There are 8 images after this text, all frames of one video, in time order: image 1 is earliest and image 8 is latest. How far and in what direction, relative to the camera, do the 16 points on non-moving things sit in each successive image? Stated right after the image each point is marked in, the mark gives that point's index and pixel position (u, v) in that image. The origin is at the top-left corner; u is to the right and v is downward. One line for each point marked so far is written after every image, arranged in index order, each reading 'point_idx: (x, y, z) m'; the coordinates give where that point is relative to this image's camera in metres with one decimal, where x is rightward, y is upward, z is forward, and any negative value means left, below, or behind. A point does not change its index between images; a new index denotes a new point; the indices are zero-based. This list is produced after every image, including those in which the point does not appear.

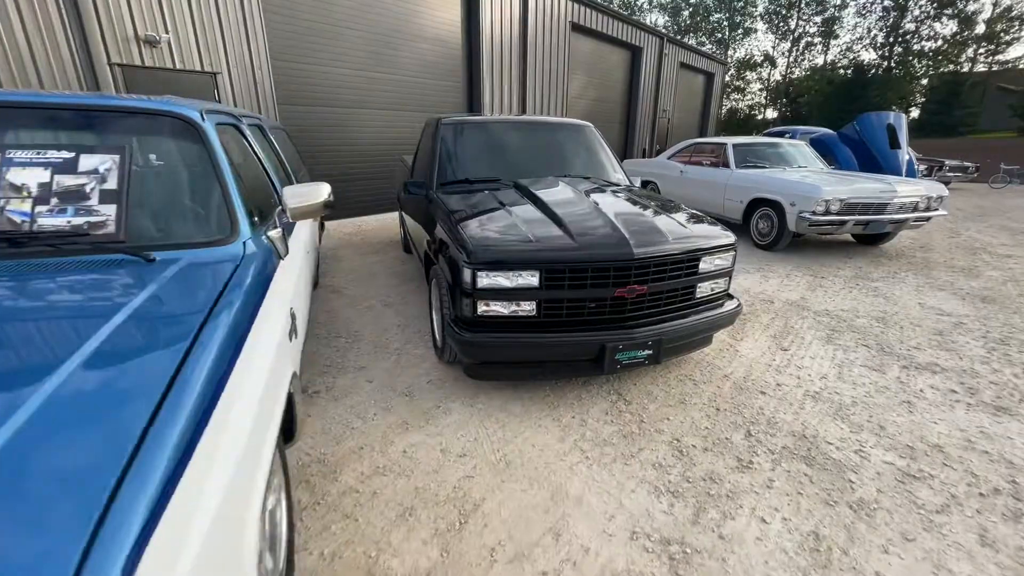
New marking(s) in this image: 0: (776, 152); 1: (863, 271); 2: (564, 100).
0: (+3.8, +1.9, +6.7) m
1: (+3.5, +0.2, +4.6) m
2: (+1.2, +4.5, +11.0) m
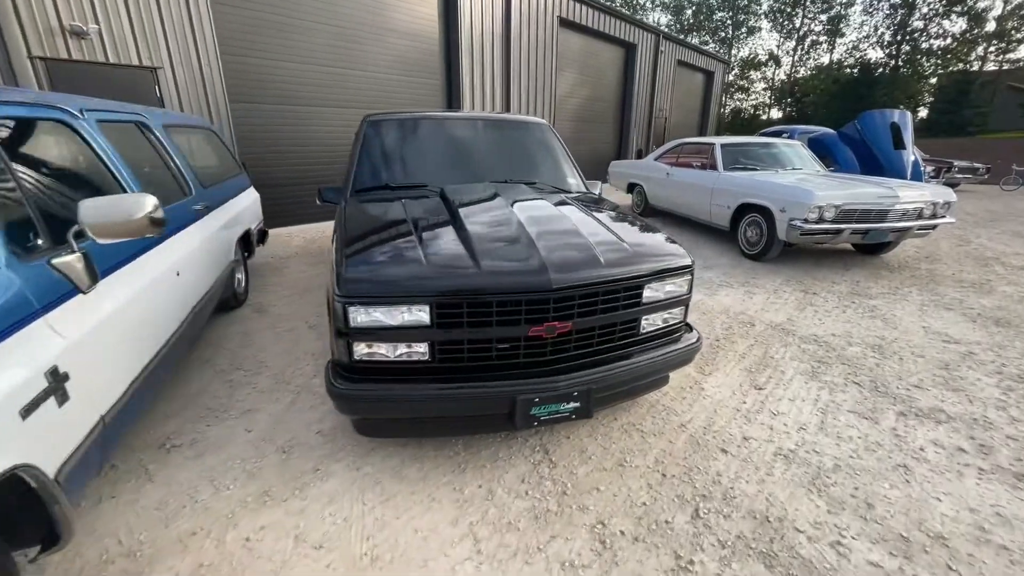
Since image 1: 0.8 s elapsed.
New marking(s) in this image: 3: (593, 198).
0: (+3.4, +1.8, +6.2) m
1: (+3.1, 0.0, +4.1) m
2: (+0.9, +4.3, +10.5) m
3: (+0.5, +0.6, +3.0) m
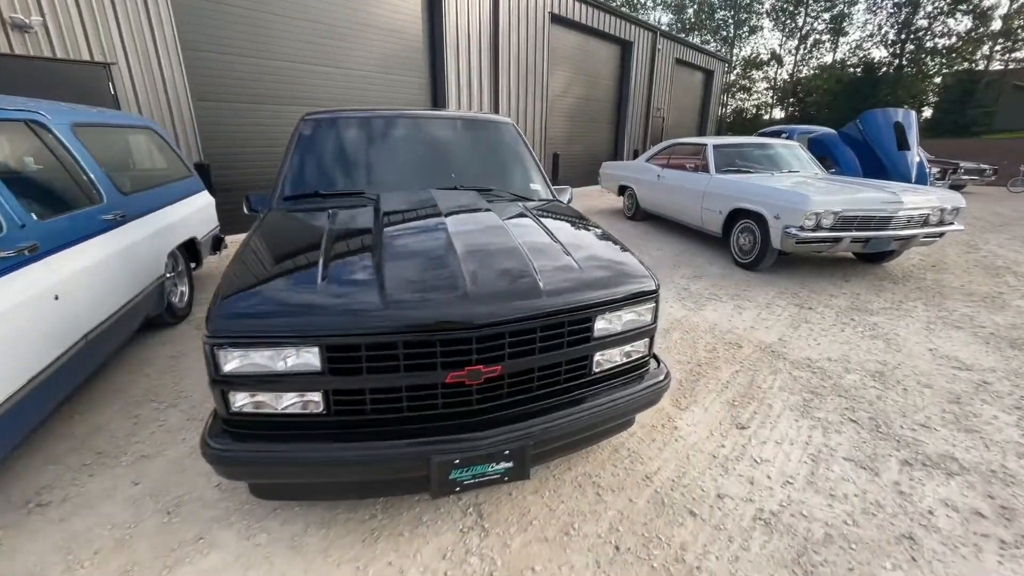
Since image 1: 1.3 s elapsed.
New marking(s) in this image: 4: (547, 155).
0: (+3.2, +1.7, +5.8) m
1: (+2.8, -0.1, +3.8) m
2: (+0.7, +4.2, +10.2) m
3: (+0.3, +0.5, +2.7) m
4: (+0.8, +3.1, +10.6) m
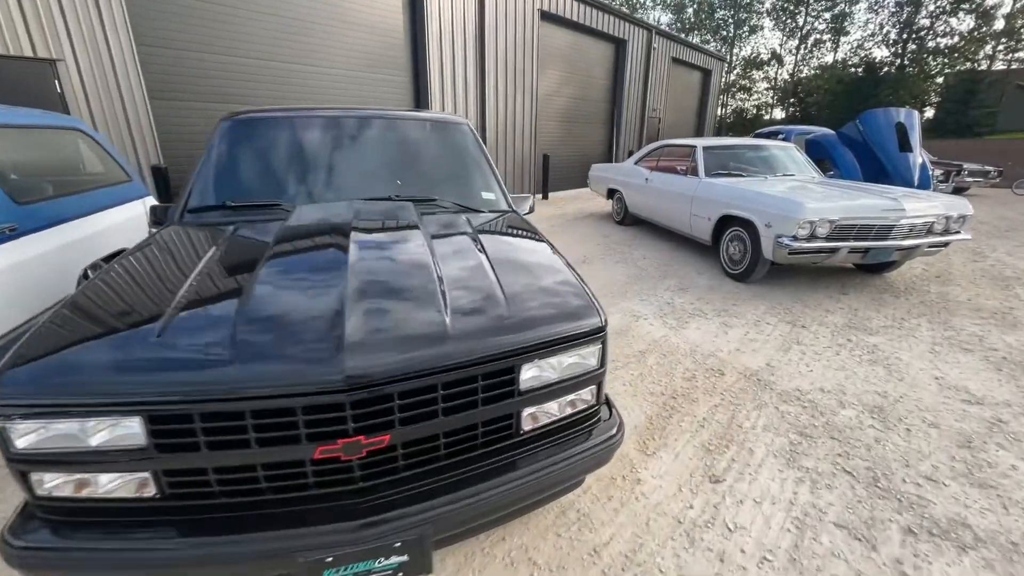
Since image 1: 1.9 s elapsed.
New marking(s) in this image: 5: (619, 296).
0: (+2.9, +1.5, +5.5) m
1: (+2.6, -0.2, +3.5) m
2: (+0.5, +4.1, +9.9) m
3: (0.0, +0.4, +2.3) m
4: (+0.5, +2.9, +10.3) m
5: (+0.9, -0.1, +4.0) m
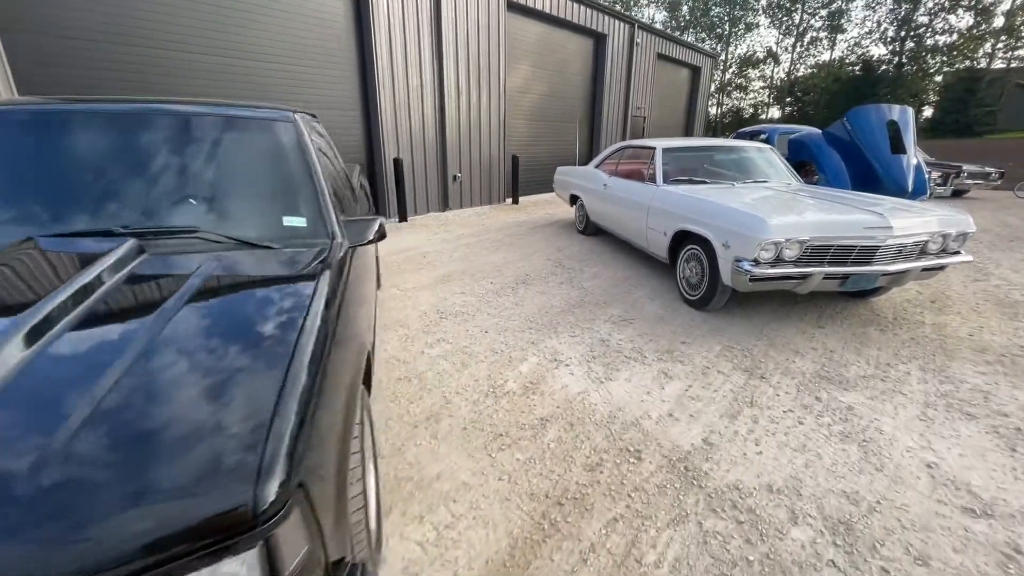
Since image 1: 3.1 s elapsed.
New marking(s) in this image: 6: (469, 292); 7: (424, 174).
0: (+2.3, +1.3, +4.8) m
1: (+1.9, -0.4, +2.8) m
2: (-0.2, +3.9, +9.2) m
3: (-0.6, +0.1, +1.7) m
4: (-0.1, +2.7, +9.6) m
5: (+0.2, -0.3, +3.3) m
6: (-0.4, 0.0, +4.0) m
7: (-1.6, +2.0, +8.1) m
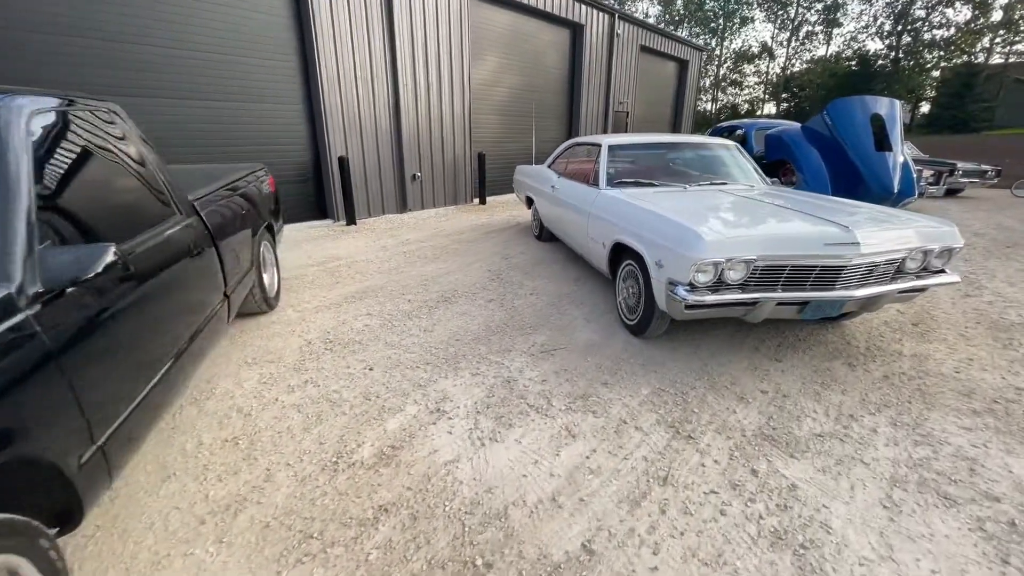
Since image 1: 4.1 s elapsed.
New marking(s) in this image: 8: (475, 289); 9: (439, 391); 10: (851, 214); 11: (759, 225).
0: (+1.6, +1.2, +4.3) m
1: (+1.3, -0.6, +2.2) m
2: (-0.9, +3.7, +8.6) m
3: (-1.3, 0.0, +1.1) m
4: (-0.8, +2.6, +9.1) m
5: (-0.4, -0.4, +2.7) m
6: (-1.0, -0.2, +3.4) m
7: (-2.2, +1.9, +7.6) m
8: (-0.3, 0.0, +3.9) m
9: (-0.4, -0.5, +2.4) m
10: (+2.2, +0.5, +2.9) m
11: (+1.4, +0.4, +2.6) m
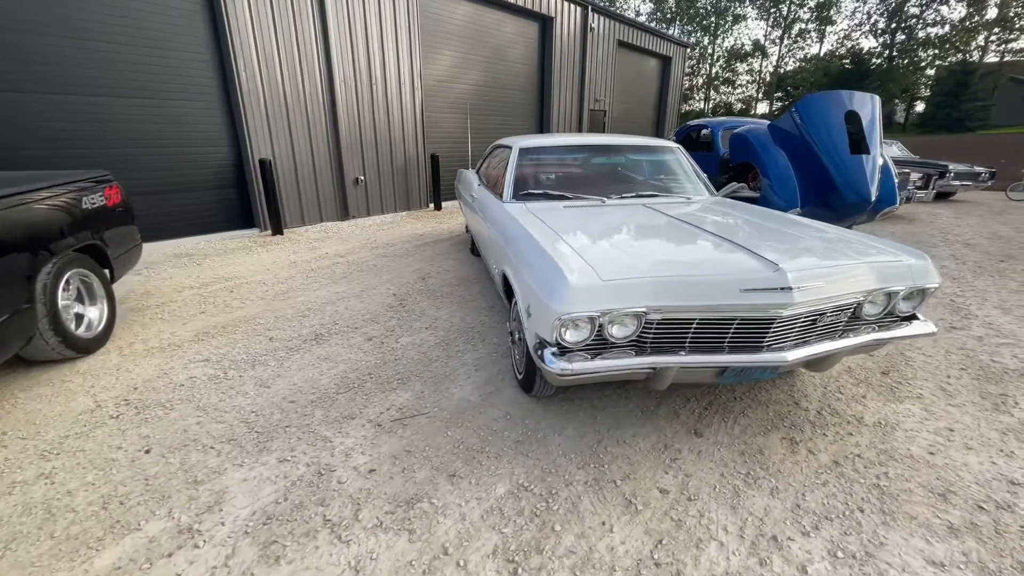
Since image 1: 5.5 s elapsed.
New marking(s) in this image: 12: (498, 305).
0: (+0.9, +1.0, +3.6) m
1: (+0.6, -0.8, +1.6) m
2: (-1.6, +3.5, +7.9) m
3: (-2.0, -0.3, +0.4) m
4: (-1.6, +2.4, +8.4) m
5: (-1.1, -0.7, +2.0) m
6: (-1.7, -0.4, +2.8) m
7: (-3.0, +1.7, +6.9) m
8: (-1.1, -0.3, +3.2) m
9: (-1.1, -0.8, +1.8) m
10: (+1.4, +0.3, +2.3) m
11: (+0.6, +0.1, +1.9) m
12: (-0.1, -0.1, +3.5) m
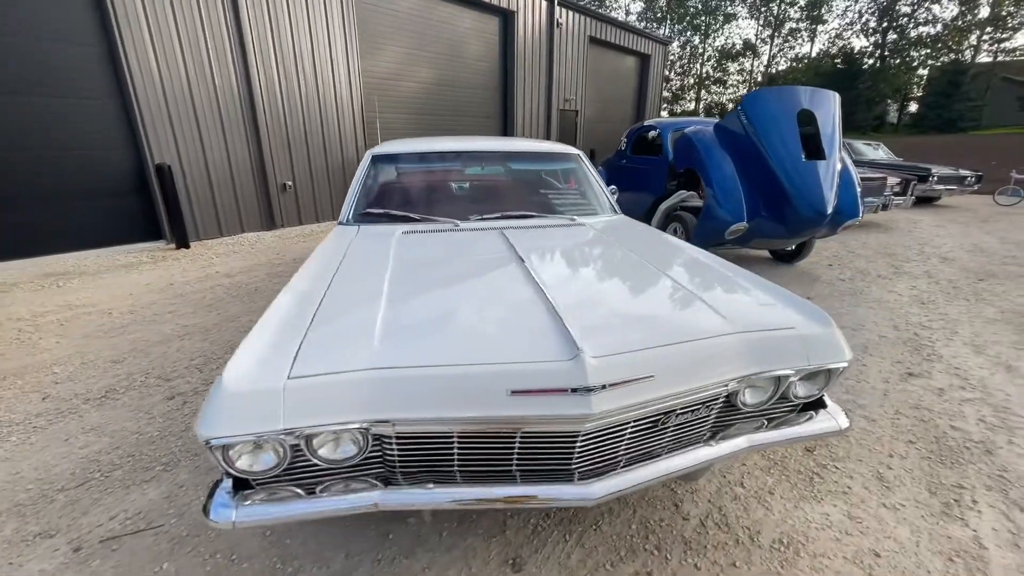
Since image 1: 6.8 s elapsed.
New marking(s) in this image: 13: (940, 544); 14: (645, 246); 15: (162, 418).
0: (+0.1, +0.7, +3.0) m
1: (-0.3, -1.0, +0.9) m
2: (-2.5, +3.3, +7.3) m
3: (-2.8, -0.5, -0.2) m
4: (-2.4, +2.1, +7.8) m
5: (-1.9, -0.9, +1.4) m
6: (-2.6, -0.6, +2.1) m
7: (-3.8, +1.4, +6.2) m
8: (-1.9, -0.5, +2.6) m
9: (-1.9, -1.0, +1.1) m
10: (+0.6, 0.0, +1.7) m
11: (-0.2, -0.1, +1.3) m
12: (-0.9, -0.3, +2.9) m
13: (+1.5, -0.8, +1.6) m
14: (+0.6, +0.2, +2.1) m
15: (-1.7, -0.6, +2.2) m
